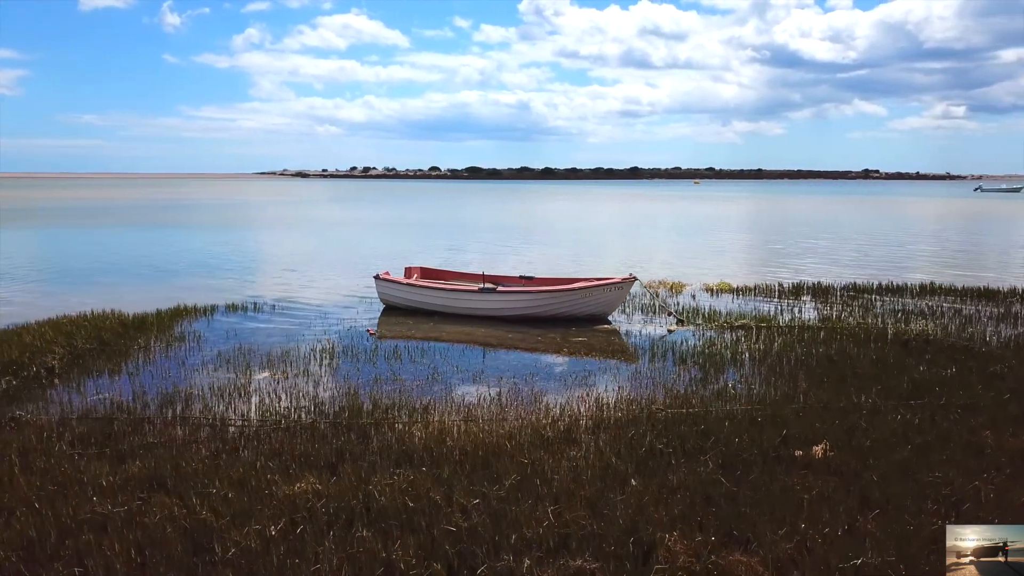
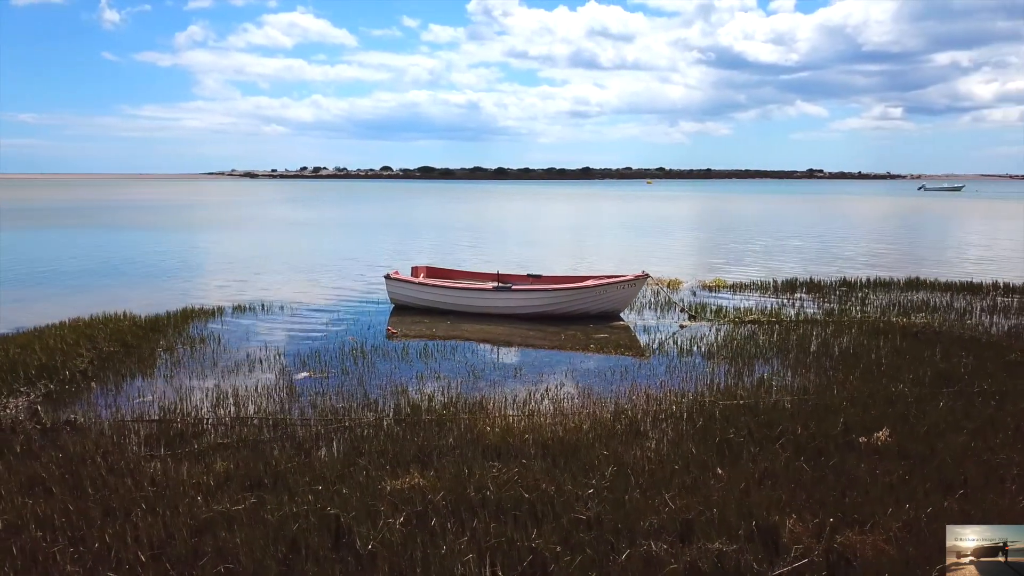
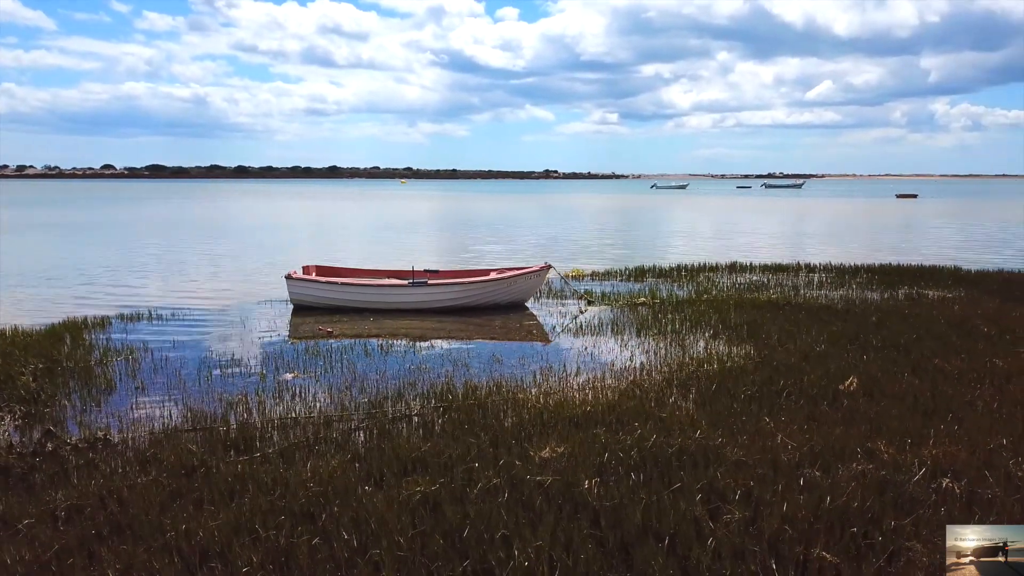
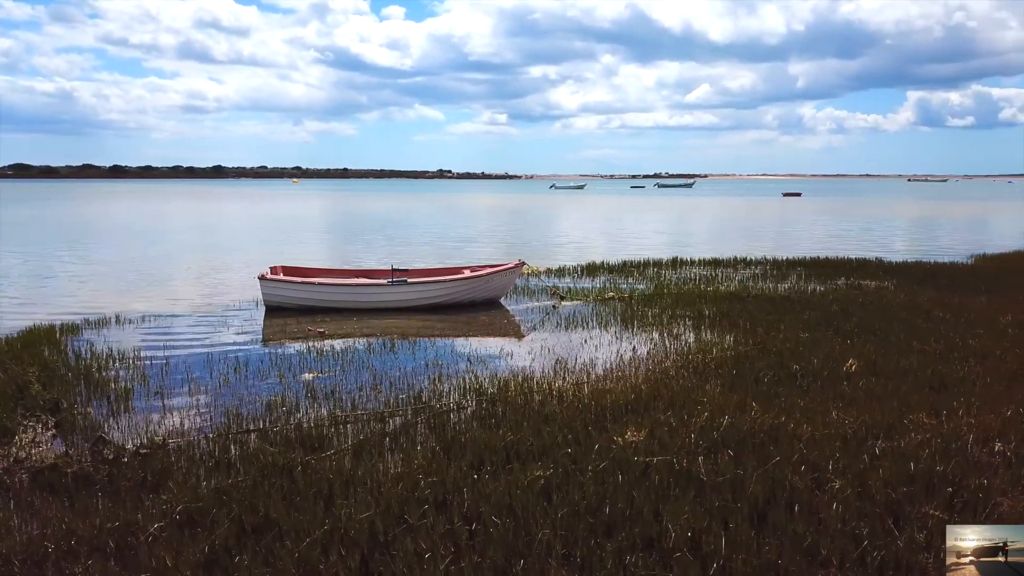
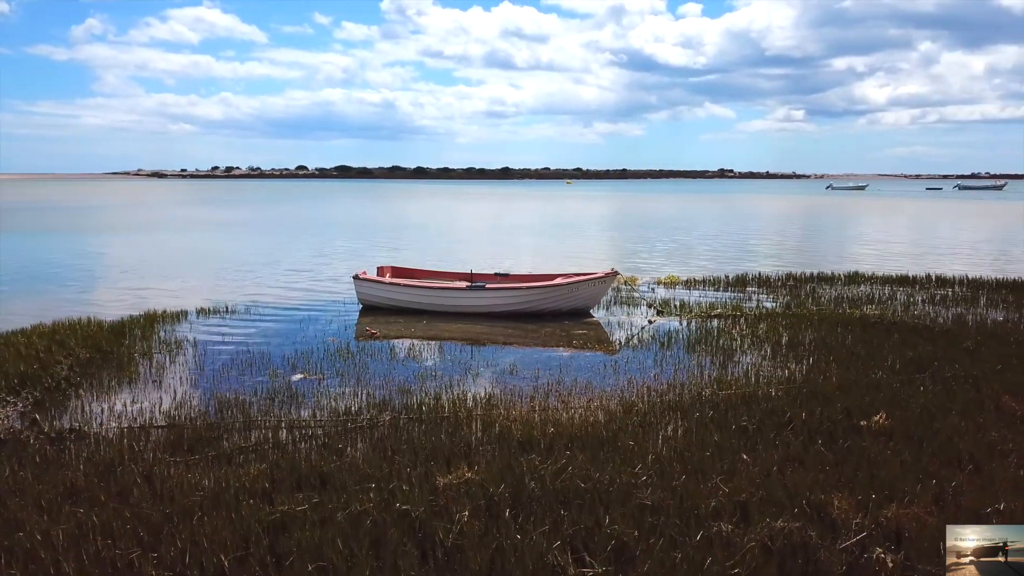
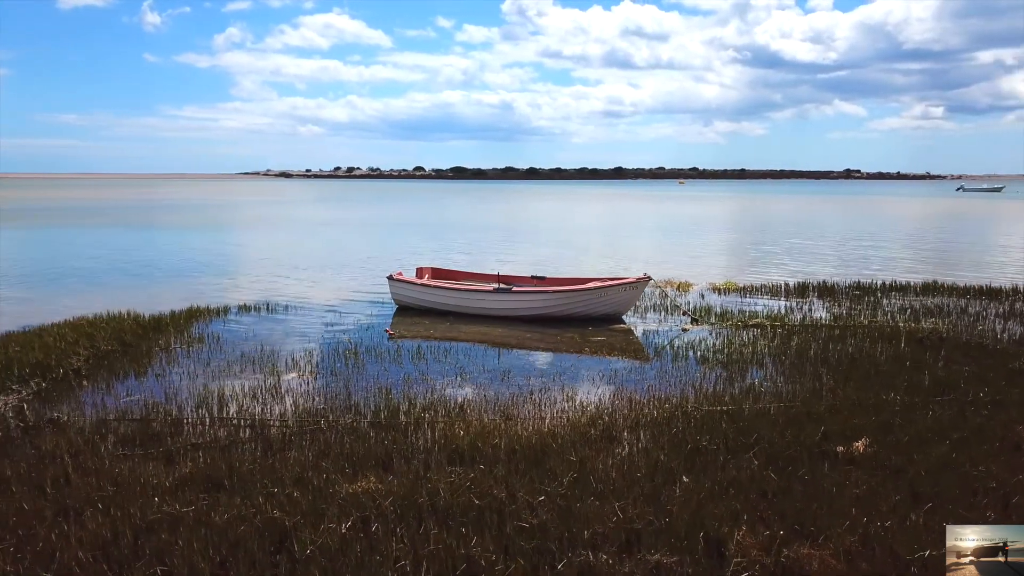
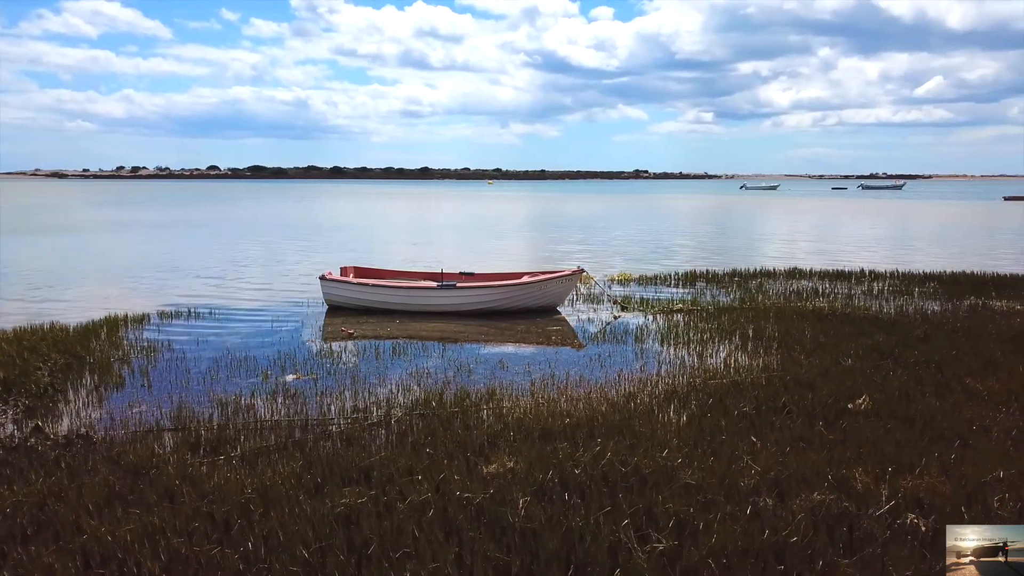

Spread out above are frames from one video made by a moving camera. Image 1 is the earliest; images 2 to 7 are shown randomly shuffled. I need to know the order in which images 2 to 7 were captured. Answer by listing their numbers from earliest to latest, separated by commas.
6, 2, 5, 7, 3, 4
